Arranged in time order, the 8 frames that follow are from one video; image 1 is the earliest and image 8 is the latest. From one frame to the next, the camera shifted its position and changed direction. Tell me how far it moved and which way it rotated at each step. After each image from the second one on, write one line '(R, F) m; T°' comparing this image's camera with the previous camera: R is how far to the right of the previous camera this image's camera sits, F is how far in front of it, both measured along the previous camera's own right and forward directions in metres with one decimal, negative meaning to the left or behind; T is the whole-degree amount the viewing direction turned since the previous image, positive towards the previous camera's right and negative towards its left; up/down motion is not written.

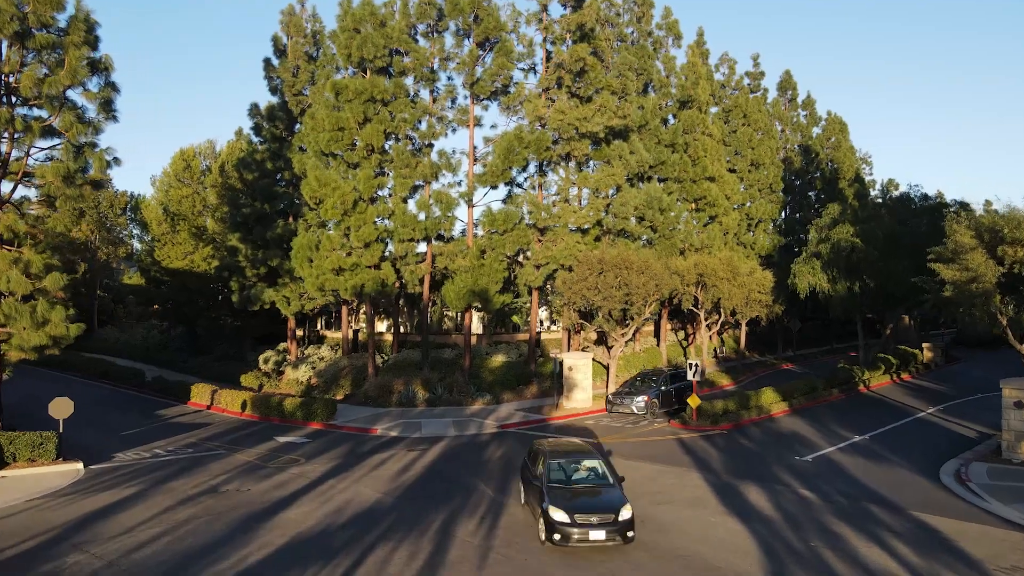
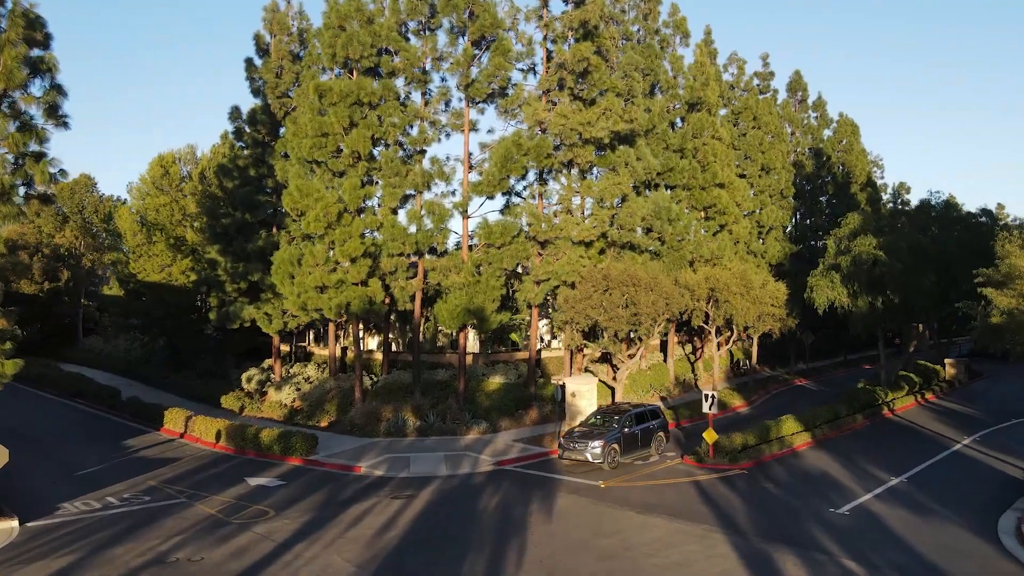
(0.0, +1.7) m; 0°
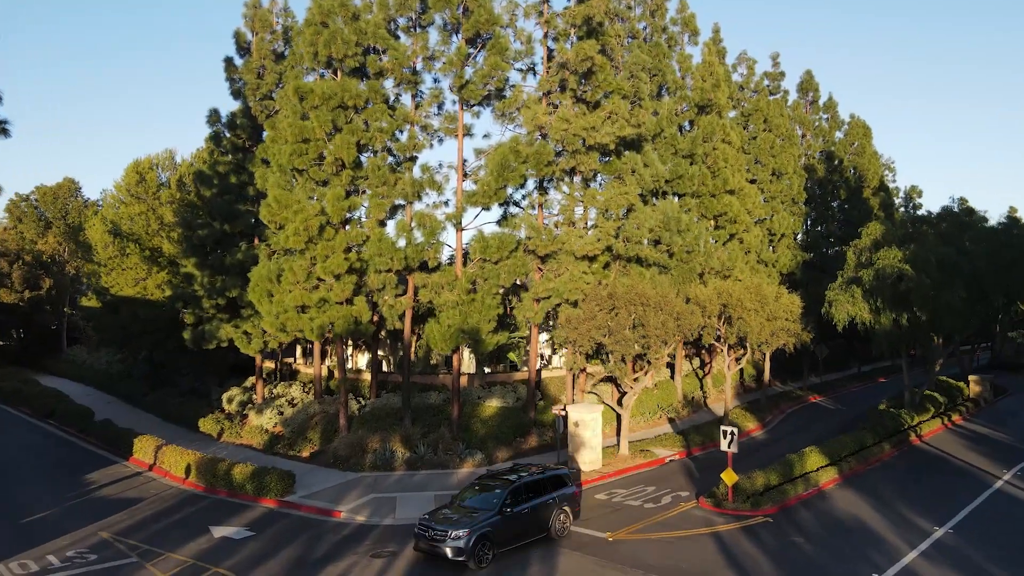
(+0.1, +1.7) m; 0°
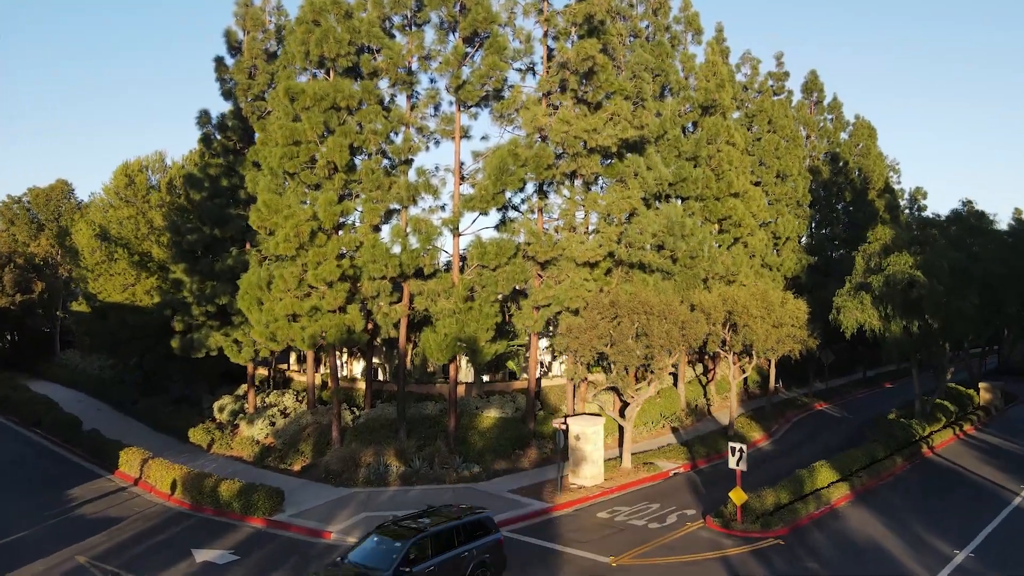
(0.0, +0.7) m; 0°
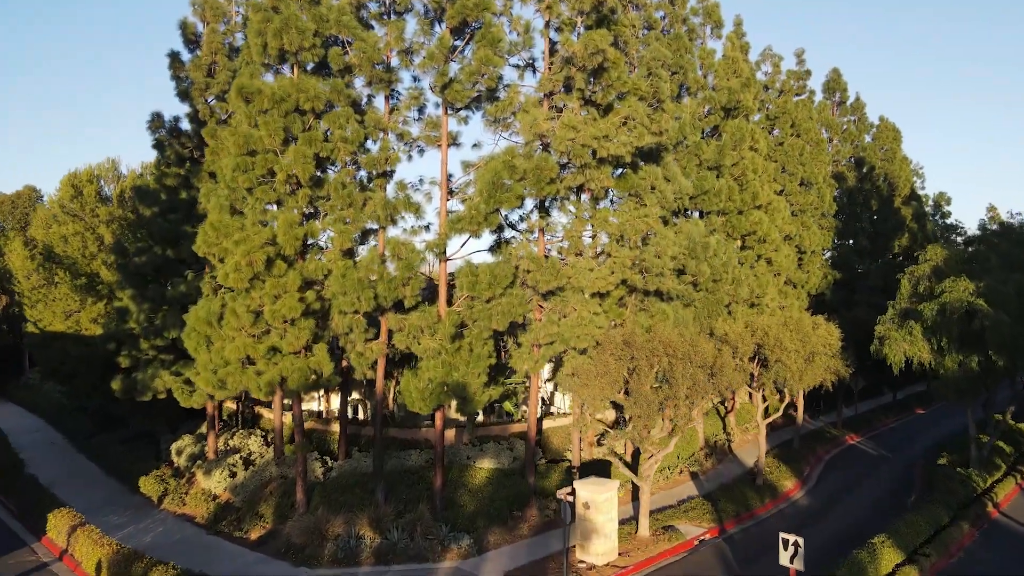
(+0.1, +2.9) m; 0°
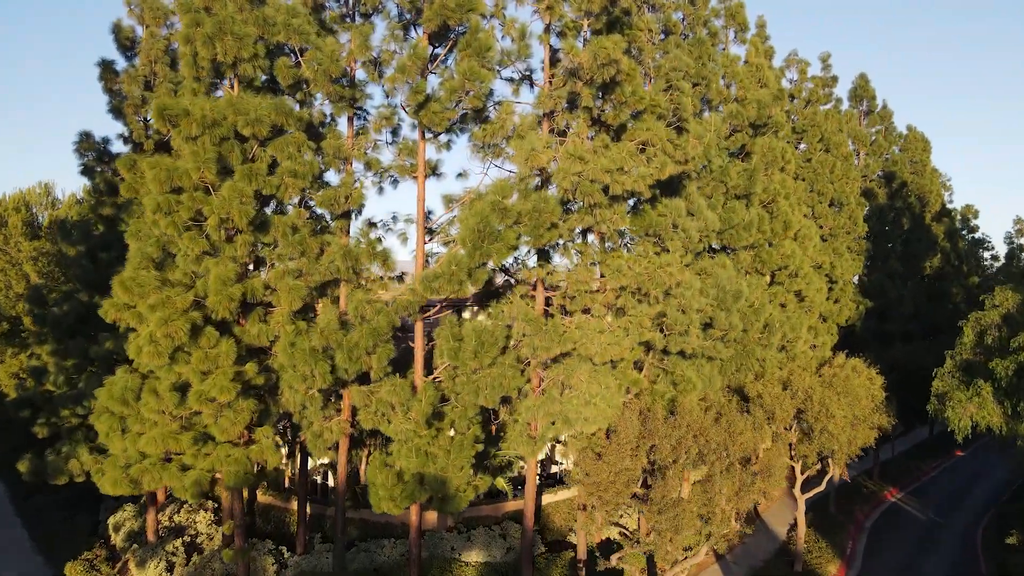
(+0.1, +3.1) m; 0°
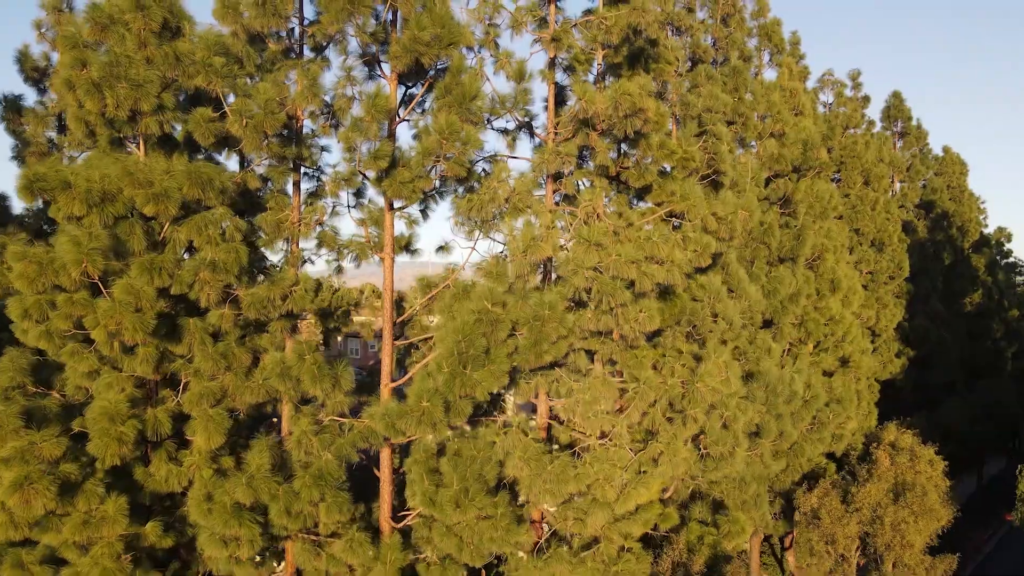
(+0.1, +3.2) m; 0°
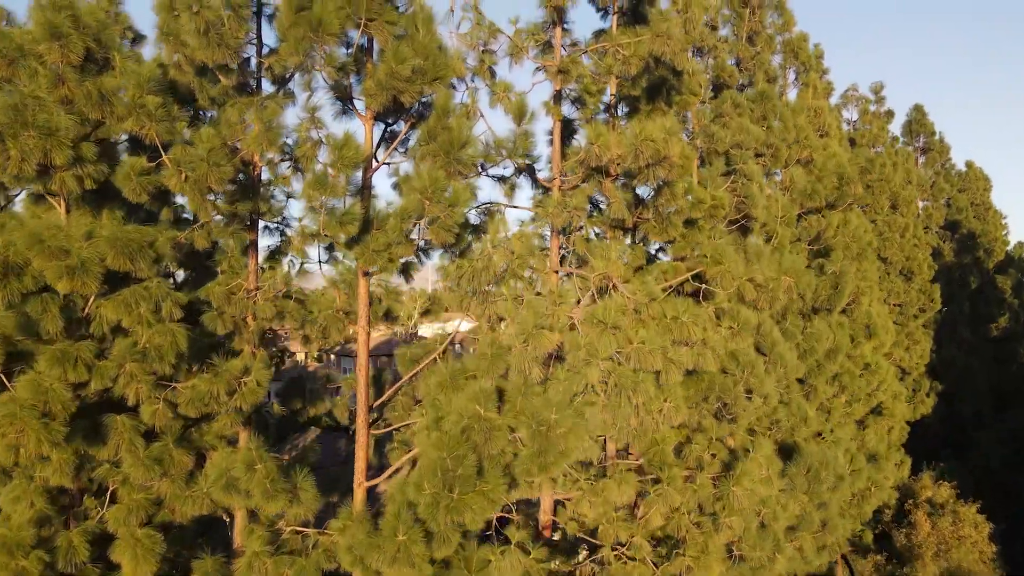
(0.0, +1.7) m; 0°
